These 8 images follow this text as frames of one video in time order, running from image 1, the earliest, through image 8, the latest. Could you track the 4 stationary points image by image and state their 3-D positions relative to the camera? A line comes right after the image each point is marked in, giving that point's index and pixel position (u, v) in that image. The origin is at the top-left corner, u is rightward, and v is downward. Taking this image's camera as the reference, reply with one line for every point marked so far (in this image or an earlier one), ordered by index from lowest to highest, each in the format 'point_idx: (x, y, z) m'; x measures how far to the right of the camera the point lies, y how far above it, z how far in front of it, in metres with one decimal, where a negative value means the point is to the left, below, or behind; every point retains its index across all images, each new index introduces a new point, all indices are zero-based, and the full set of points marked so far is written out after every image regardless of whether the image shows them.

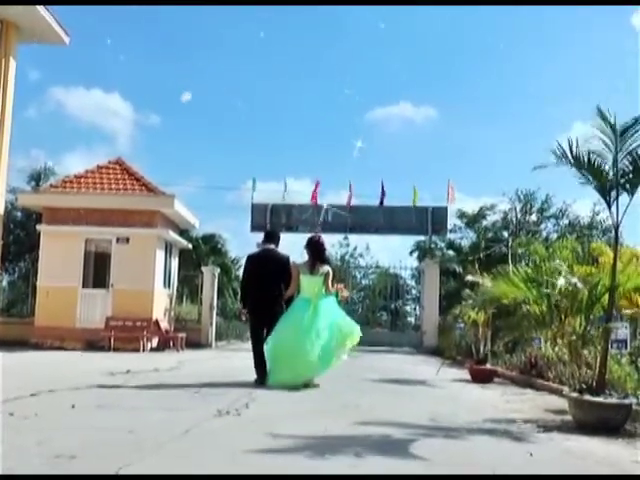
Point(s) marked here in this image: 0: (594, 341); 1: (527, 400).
0: (+4.2, -1.5, +7.5) m
1: (+3.3, -2.6, +7.9) m
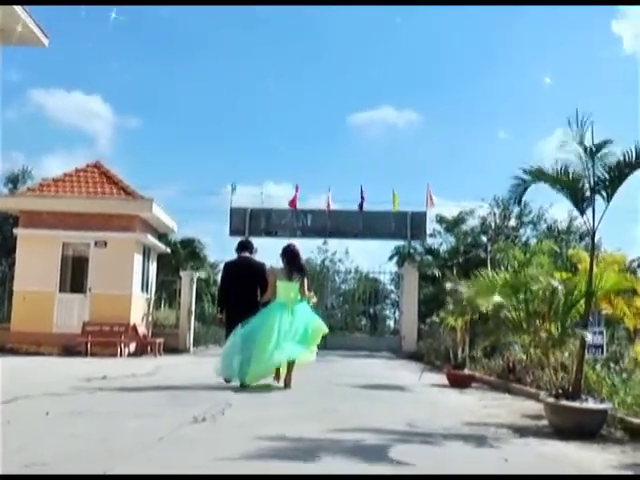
0: (+3.9, -1.6, +7.6) m
1: (+2.9, -2.7, +7.9) m
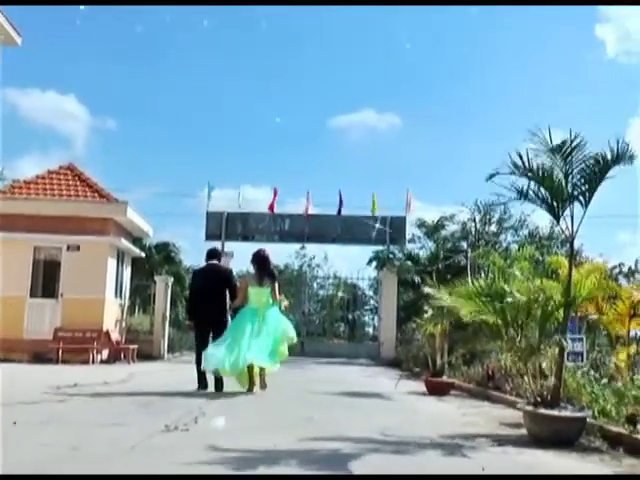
0: (+3.5, -1.7, +7.5) m
1: (+2.6, -2.8, +7.8) m
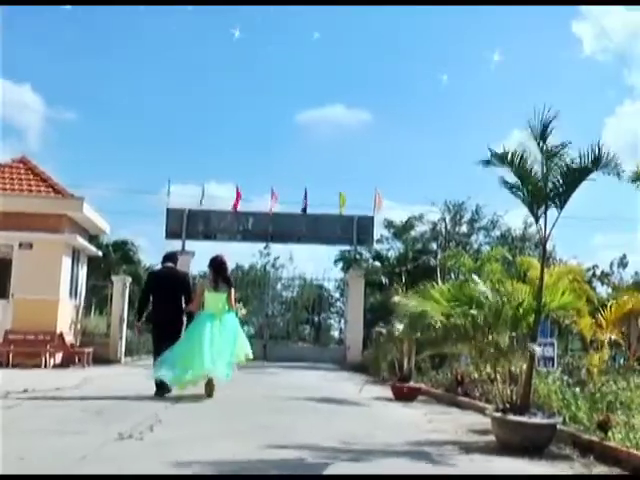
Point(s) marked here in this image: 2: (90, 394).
0: (+2.9, -1.7, +7.3) m
1: (+2.0, -2.8, +7.6) m
2: (-3.8, -2.5, +8.1) m
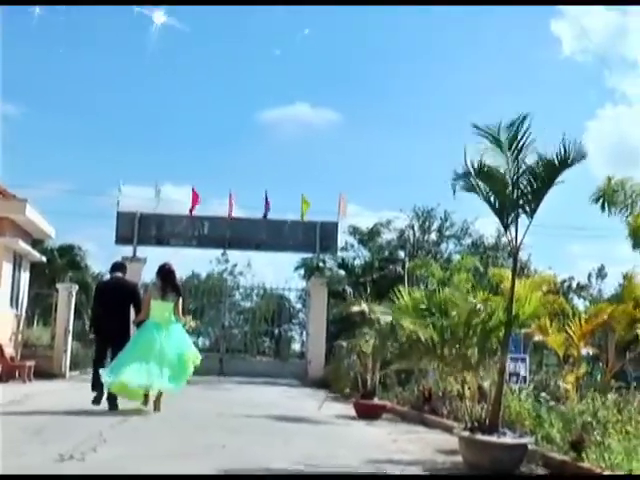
0: (+2.4, -1.8, +6.9) m
1: (+1.4, -2.9, +7.1) m
2: (-4.4, -2.6, +7.5) m
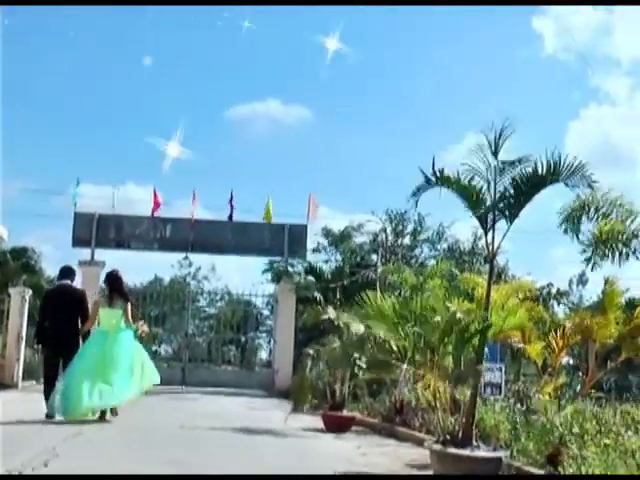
0: (+1.9, -1.9, +6.6) m
1: (+1.0, -2.9, +6.8) m
2: (-4.8, -2.6, +7.1) m
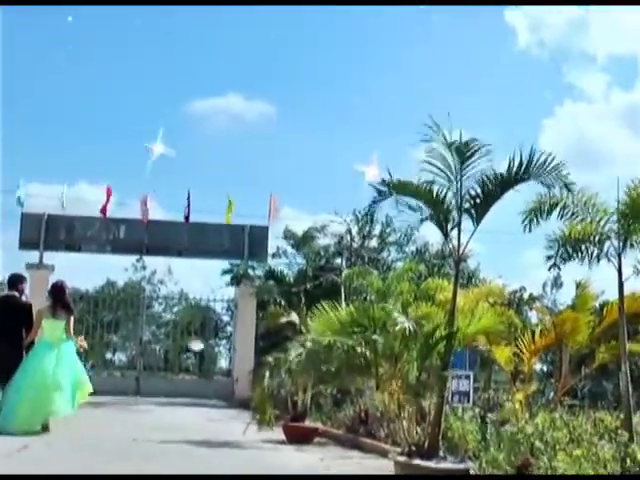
0: (+1.4, -1.9, +6.3) m
1: (+0.4, -3.0, +6.5) m
2: (-5.3, -2.7, +6.7) m
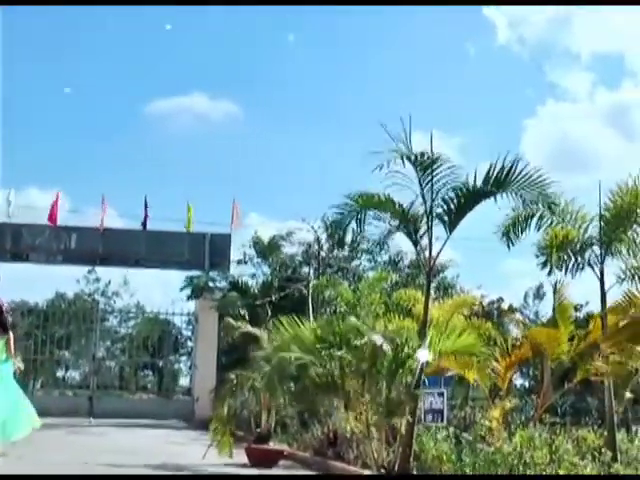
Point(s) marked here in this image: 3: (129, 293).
0: (+1.0, -2.0, +5.9) m
1: (0.0, -3.1, +6.1) m
2: (-5.8, -2.8, +6.2) m
3: (-2.5, -0.7, +6.4) m
